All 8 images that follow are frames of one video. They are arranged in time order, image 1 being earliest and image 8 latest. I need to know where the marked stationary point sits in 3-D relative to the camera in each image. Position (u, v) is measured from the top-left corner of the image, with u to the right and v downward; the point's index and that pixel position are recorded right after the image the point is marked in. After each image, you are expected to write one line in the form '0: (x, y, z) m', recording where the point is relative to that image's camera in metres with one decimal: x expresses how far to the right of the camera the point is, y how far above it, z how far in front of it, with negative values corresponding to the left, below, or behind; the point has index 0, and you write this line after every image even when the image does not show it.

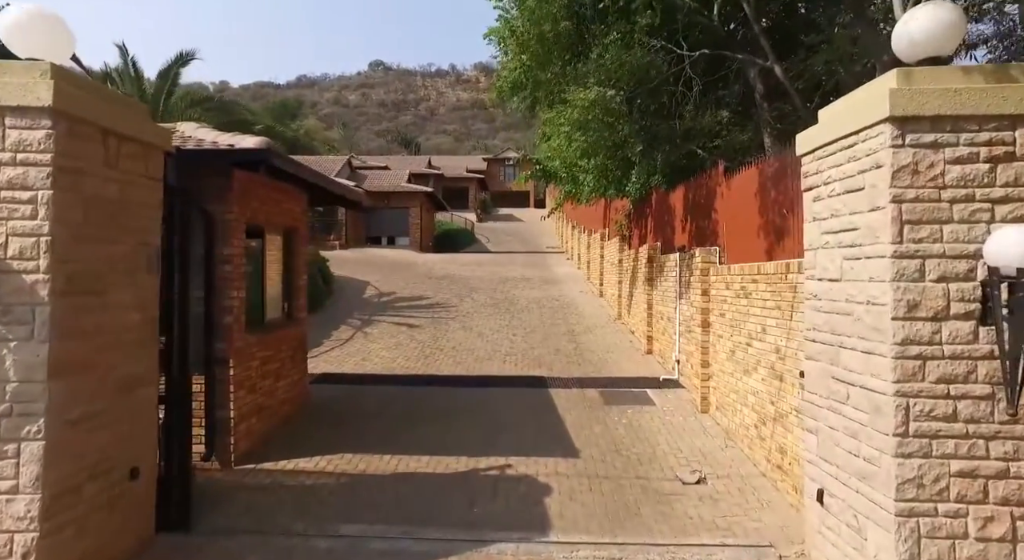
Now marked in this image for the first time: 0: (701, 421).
0: (+2.1, -1.6, +7.3) m
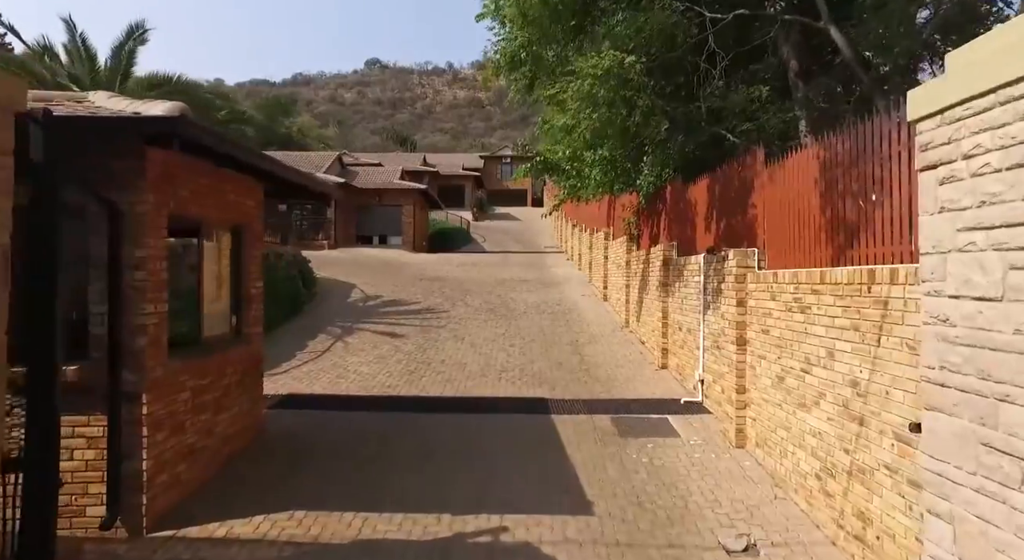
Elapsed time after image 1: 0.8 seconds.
0: (+2.1, -1.7, +6.0) m
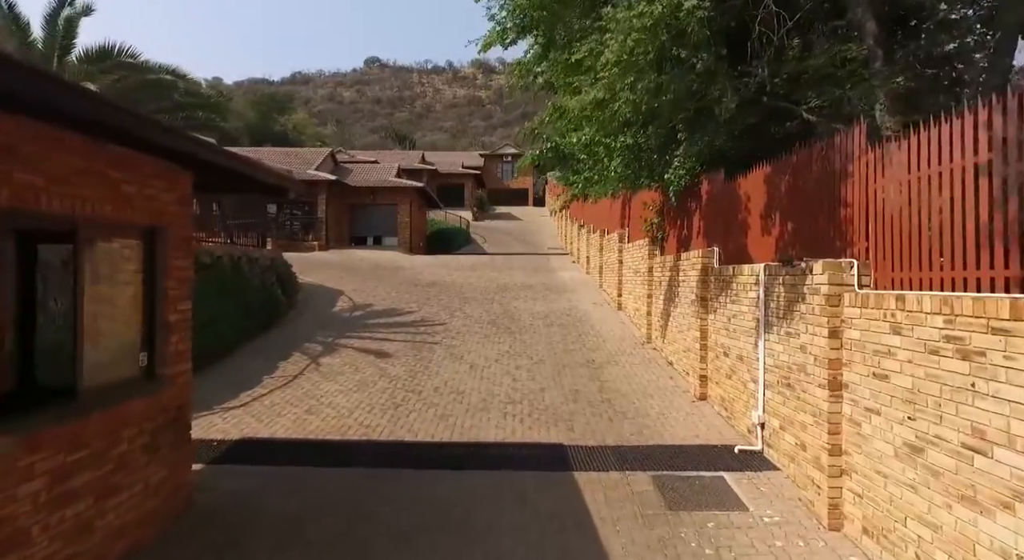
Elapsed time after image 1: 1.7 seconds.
0: (+2.2, -1.8, +4.3) m
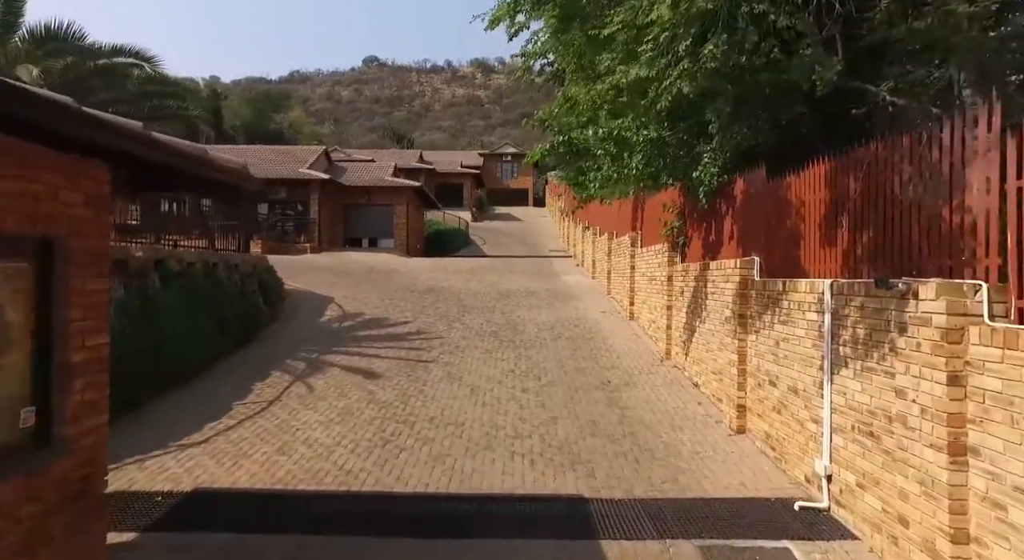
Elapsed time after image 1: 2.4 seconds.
0: (+2.3, -2.0, +3.2) m
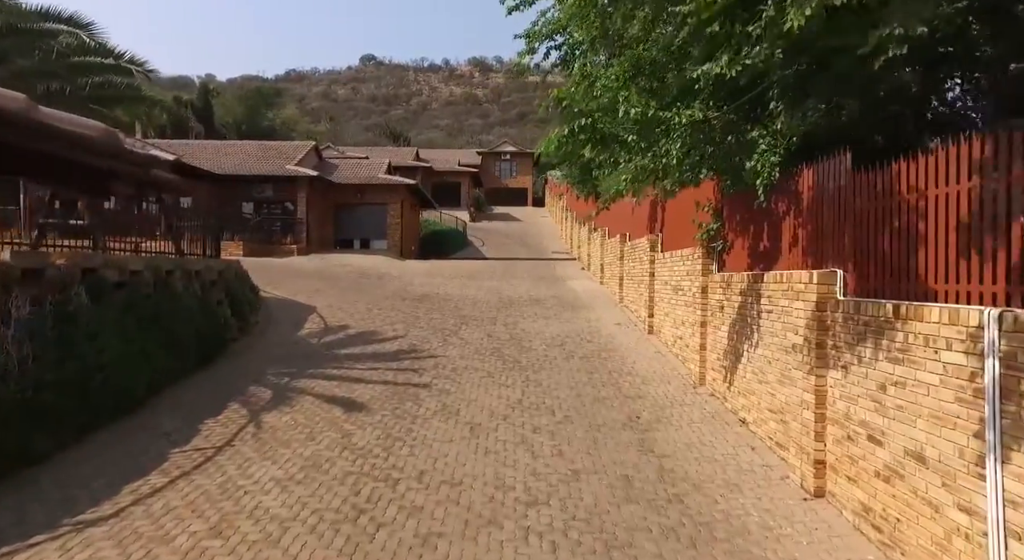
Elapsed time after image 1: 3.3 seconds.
0: (+2.4, -2.2, +1.5) m
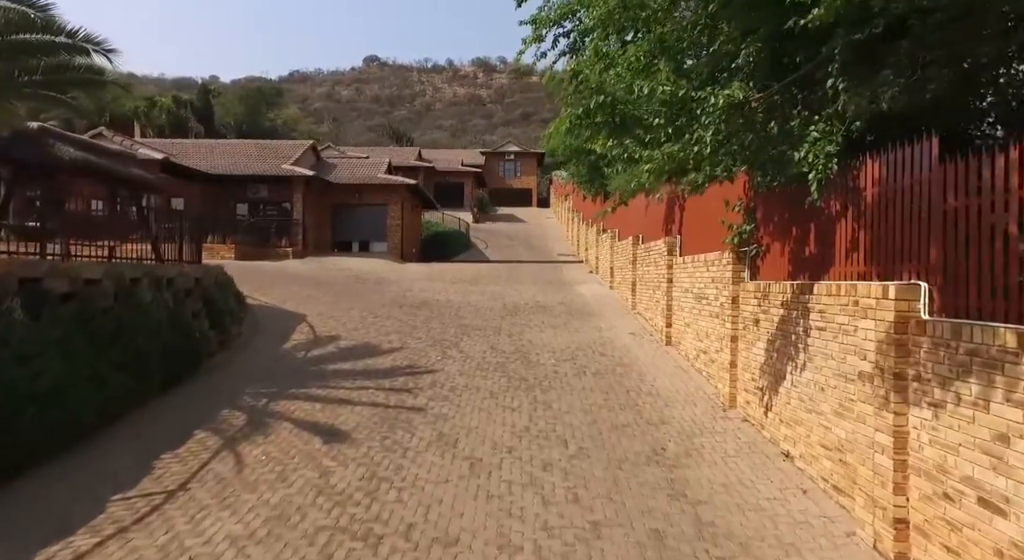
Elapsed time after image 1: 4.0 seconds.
0: (+2.4, -2.3, +0.4) m
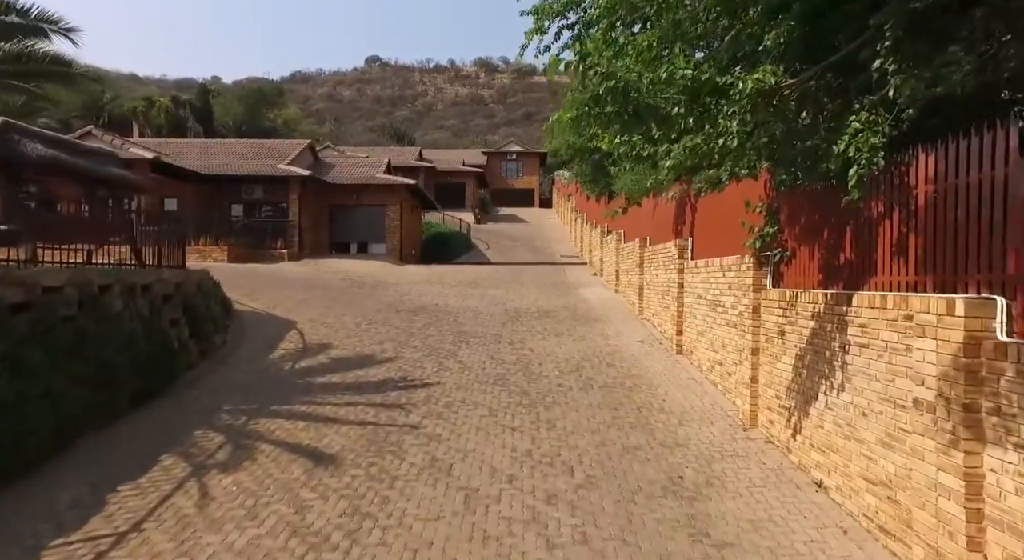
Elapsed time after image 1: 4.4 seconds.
0: (+2.4, -2.3, -0.3) m
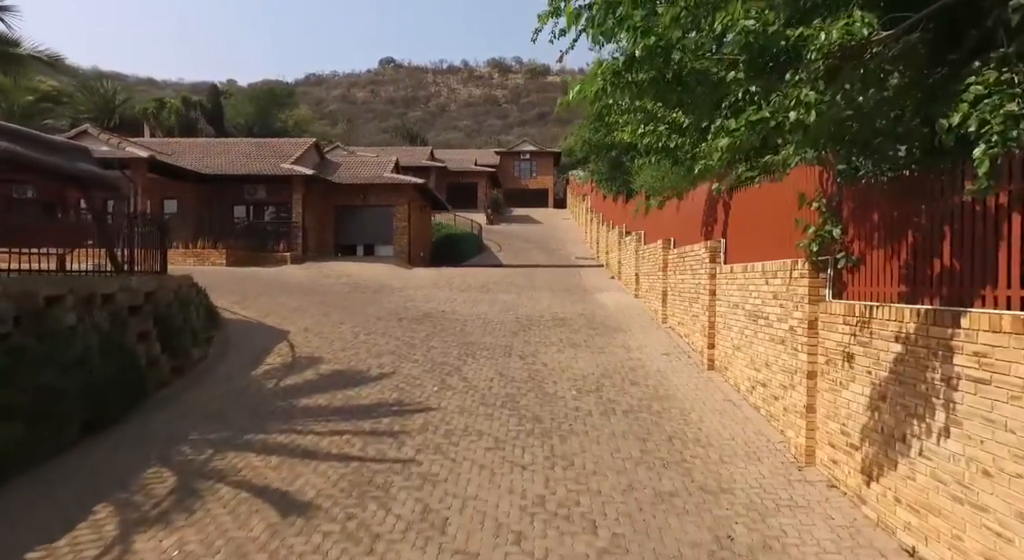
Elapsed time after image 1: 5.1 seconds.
0: (+2.3, -2.4, -1.5) m
